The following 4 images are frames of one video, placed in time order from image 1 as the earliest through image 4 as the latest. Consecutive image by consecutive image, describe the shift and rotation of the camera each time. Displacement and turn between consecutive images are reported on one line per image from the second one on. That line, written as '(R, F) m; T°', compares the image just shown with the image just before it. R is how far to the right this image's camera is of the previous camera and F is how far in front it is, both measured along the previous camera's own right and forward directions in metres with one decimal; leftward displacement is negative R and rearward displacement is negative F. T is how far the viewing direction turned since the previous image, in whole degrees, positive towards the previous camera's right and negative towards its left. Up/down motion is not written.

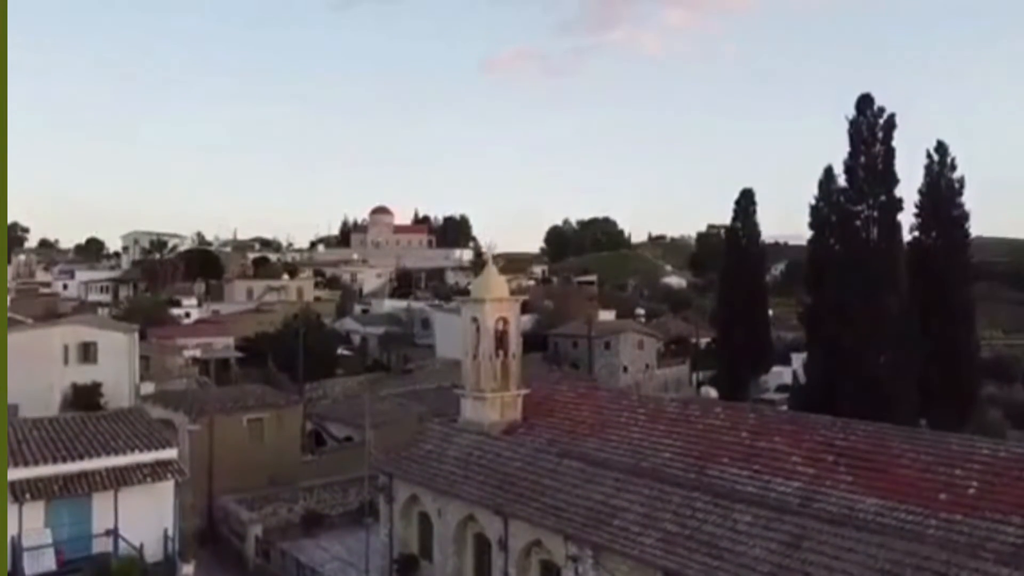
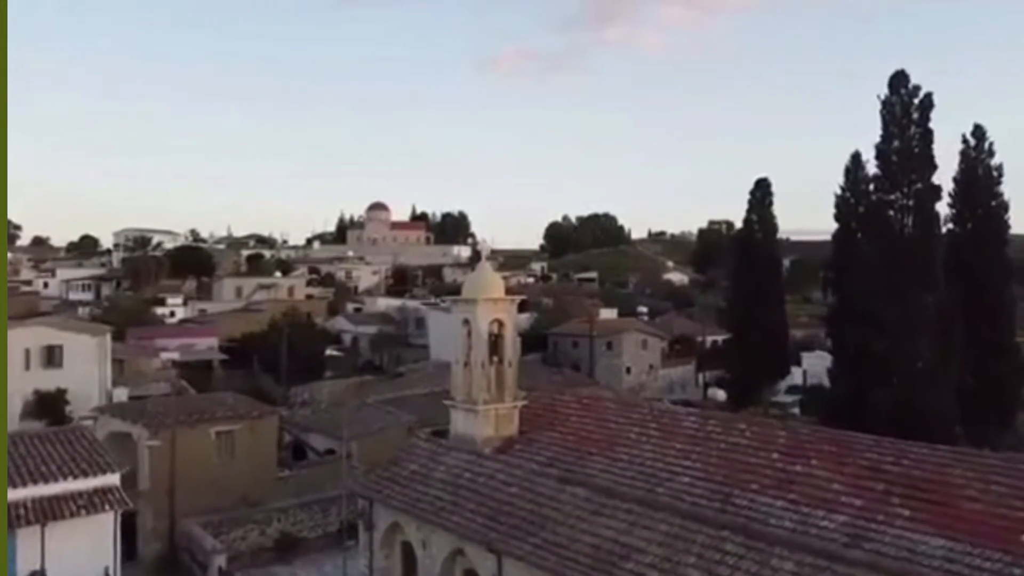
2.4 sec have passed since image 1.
(+0.1, +2.0) m; 0°
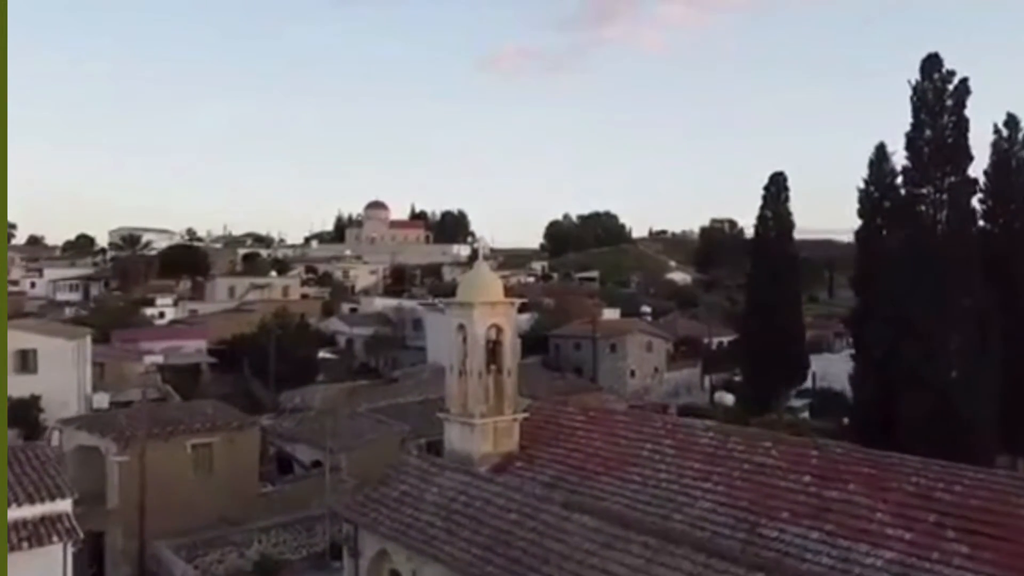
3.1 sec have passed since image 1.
(0.0, +1.4) m; 0°
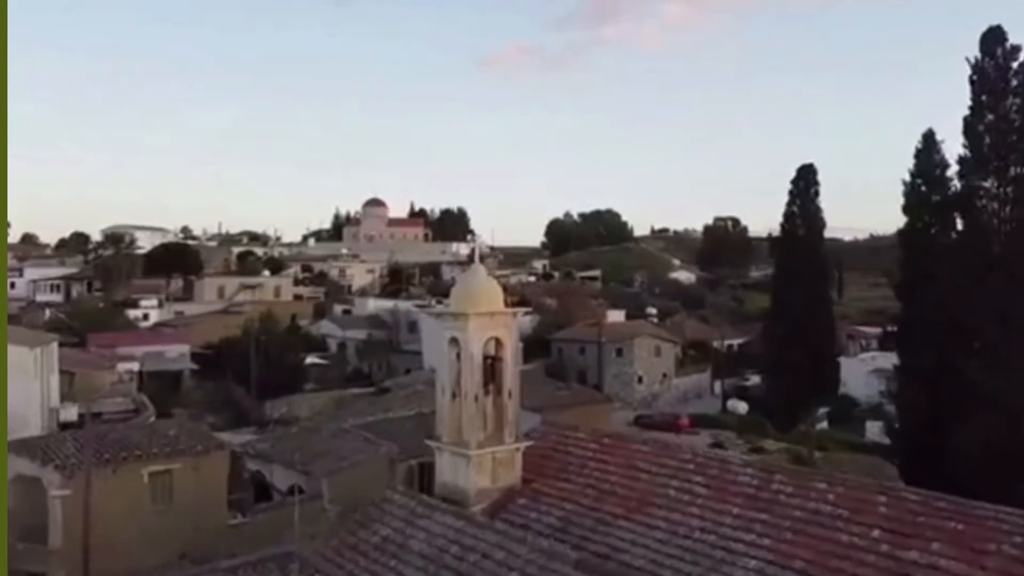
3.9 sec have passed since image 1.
(0.0, +2.1) m; 0°
